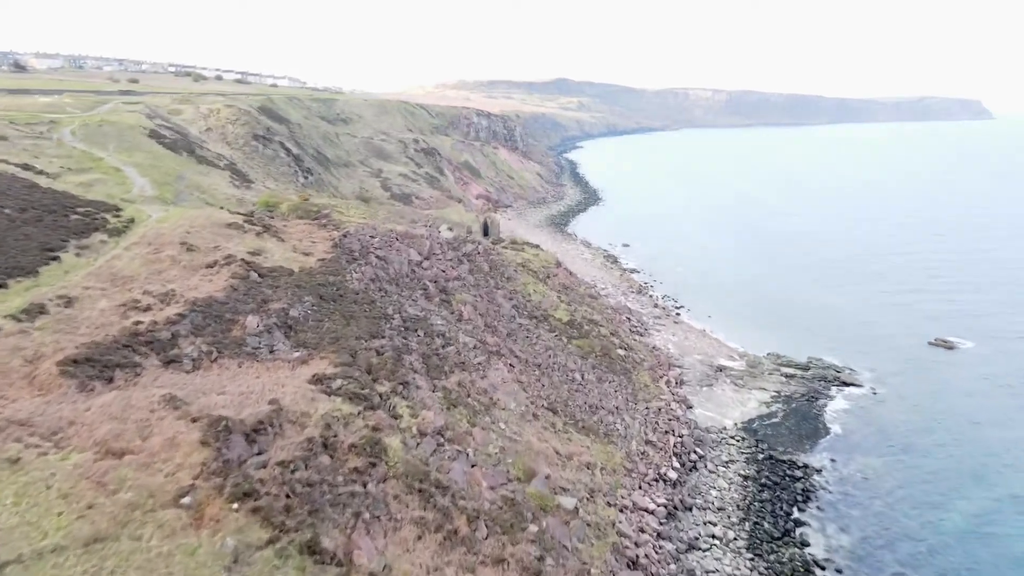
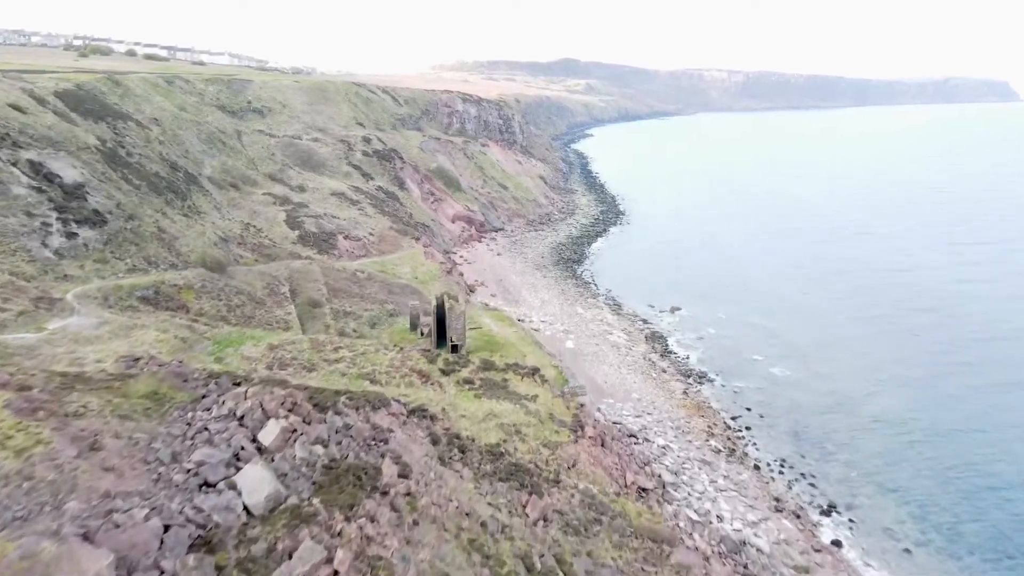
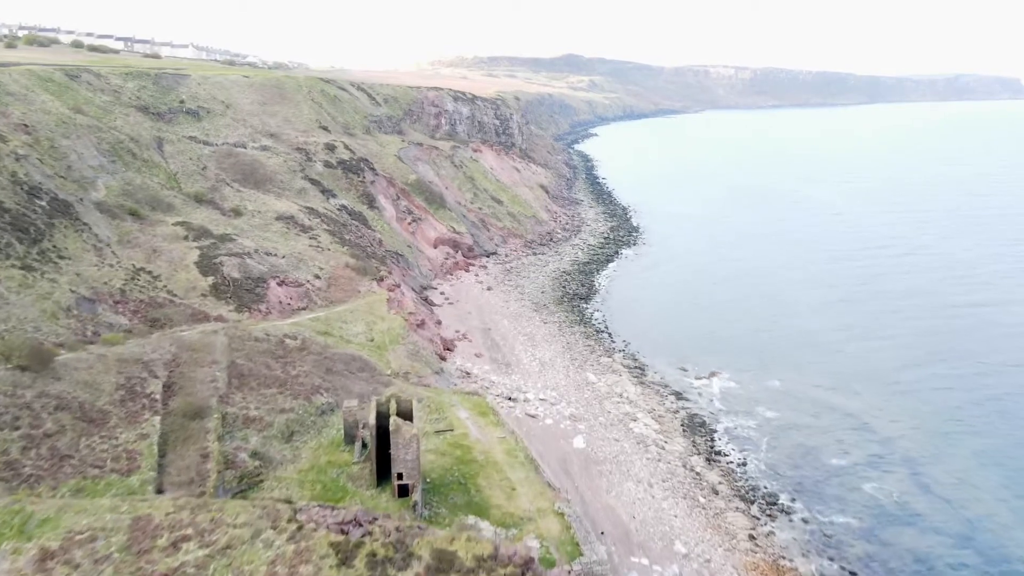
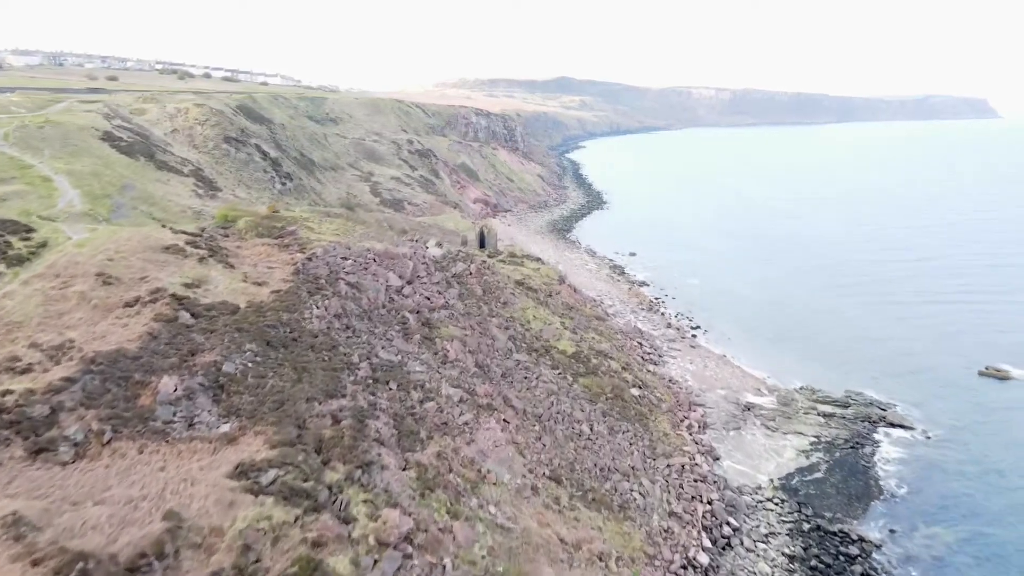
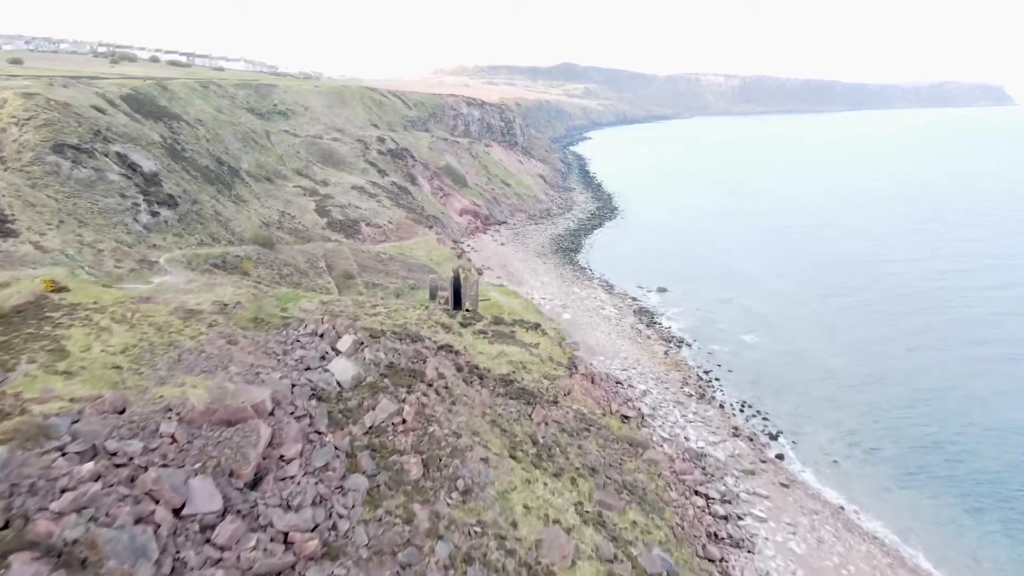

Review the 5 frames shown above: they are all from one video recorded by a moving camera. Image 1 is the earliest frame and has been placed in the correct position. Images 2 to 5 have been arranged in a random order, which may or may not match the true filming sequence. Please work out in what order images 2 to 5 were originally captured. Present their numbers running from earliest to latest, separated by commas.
4, 5, 2, 3
